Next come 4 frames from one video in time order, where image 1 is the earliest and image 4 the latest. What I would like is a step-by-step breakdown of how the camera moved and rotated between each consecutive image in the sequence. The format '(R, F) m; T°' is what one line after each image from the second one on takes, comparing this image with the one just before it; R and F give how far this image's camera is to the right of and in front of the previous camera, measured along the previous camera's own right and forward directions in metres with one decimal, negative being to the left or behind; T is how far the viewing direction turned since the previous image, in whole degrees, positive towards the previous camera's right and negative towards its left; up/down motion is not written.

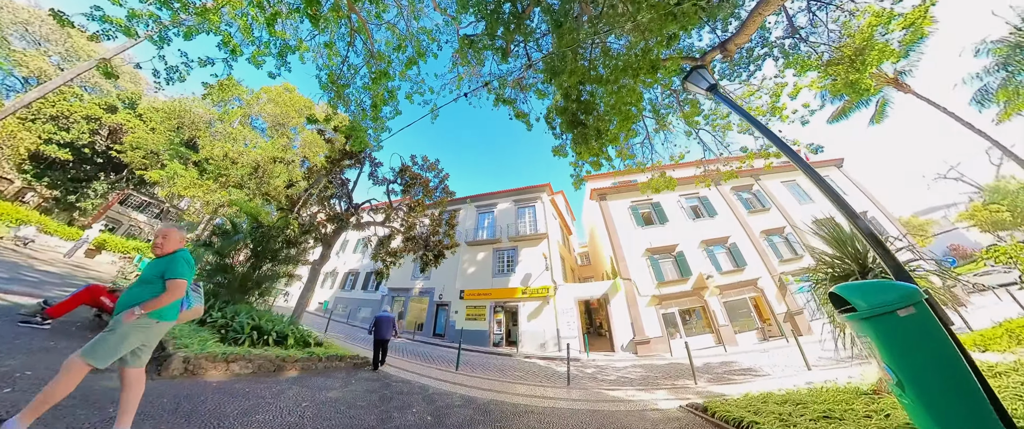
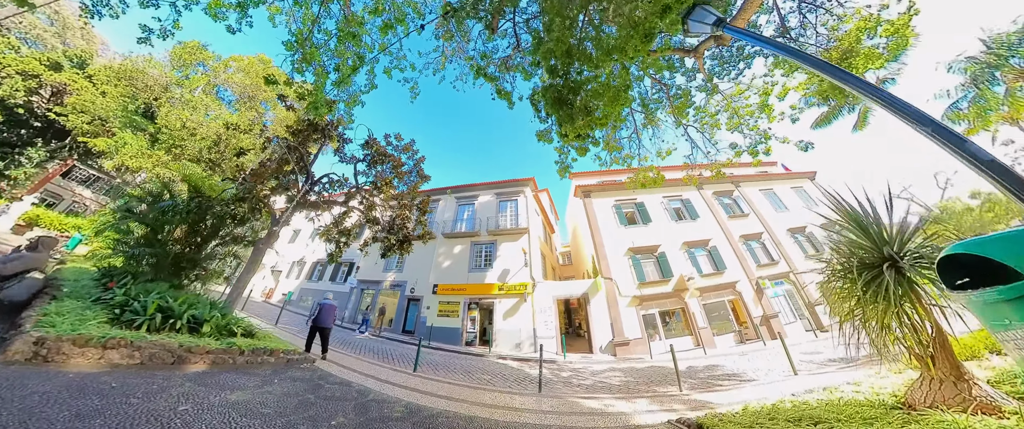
(+0.2, +0.6) m; +3°
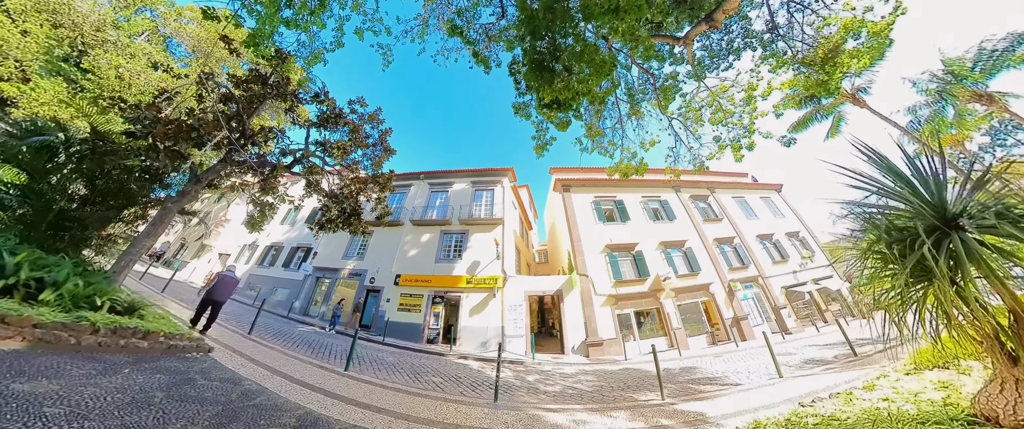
(+0.2, +0.7) m; +4°
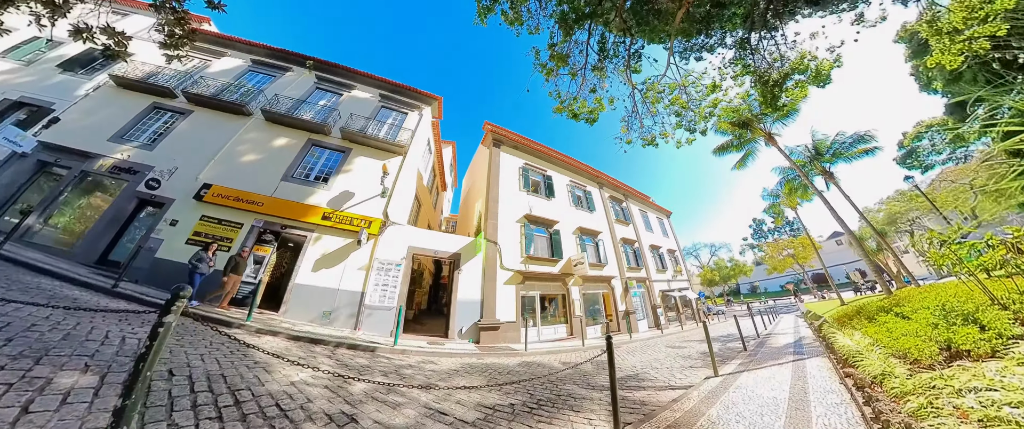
(+0.4, +2.0) m; +18°
